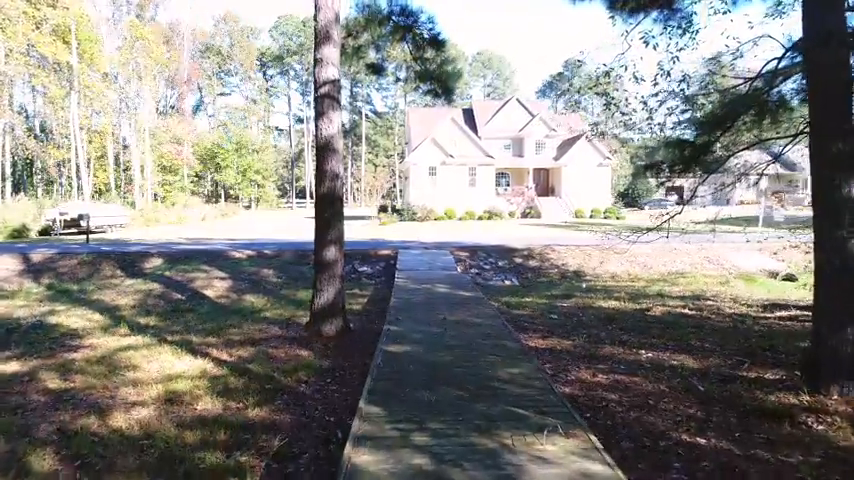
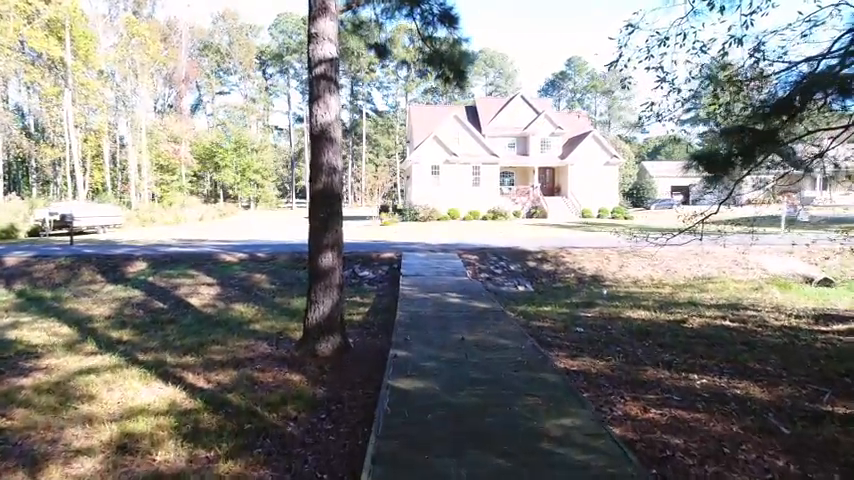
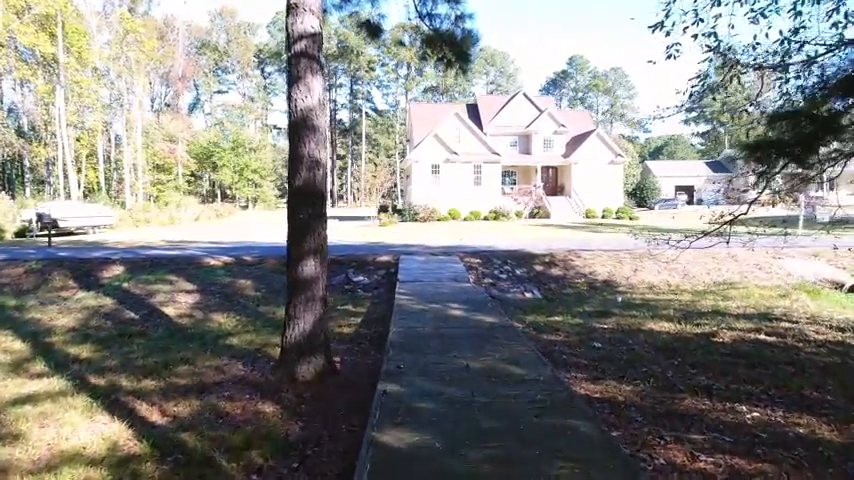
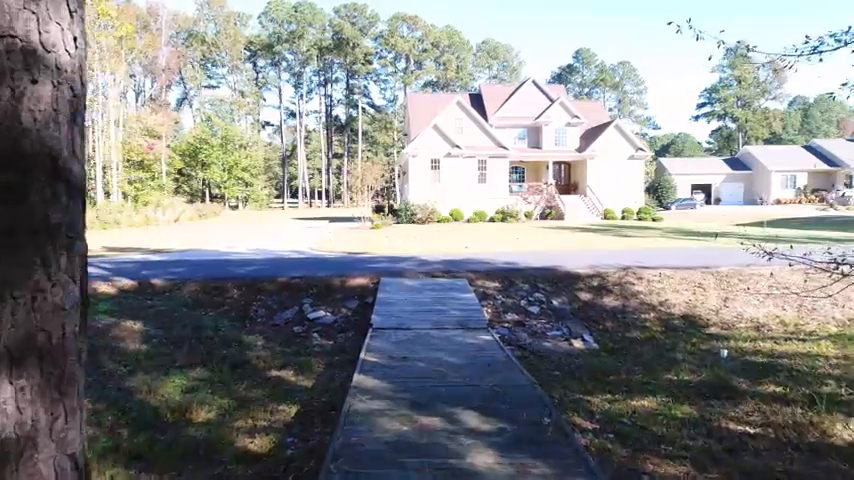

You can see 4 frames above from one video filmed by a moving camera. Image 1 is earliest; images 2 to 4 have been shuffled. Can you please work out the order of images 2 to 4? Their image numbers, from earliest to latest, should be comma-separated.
2, 3, 4
